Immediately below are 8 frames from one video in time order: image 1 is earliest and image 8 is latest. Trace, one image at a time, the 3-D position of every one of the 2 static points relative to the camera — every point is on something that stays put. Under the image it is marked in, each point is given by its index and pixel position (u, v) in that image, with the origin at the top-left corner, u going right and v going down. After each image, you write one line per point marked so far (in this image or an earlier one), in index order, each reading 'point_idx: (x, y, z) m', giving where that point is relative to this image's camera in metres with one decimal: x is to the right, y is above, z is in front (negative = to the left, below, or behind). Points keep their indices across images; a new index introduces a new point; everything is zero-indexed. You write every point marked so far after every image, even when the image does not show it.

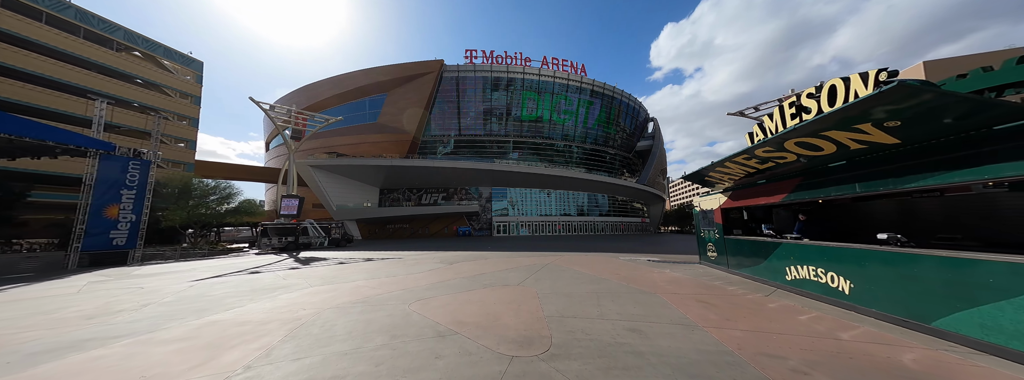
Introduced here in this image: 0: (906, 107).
0: (+4.5, +1.1, +2.9) m
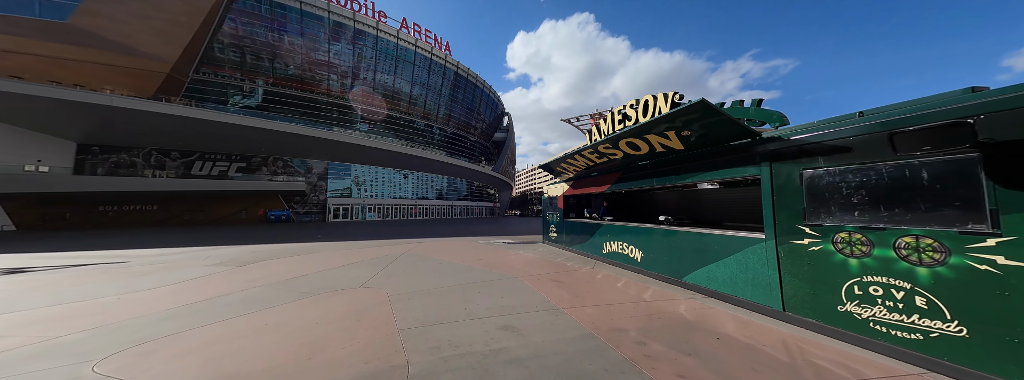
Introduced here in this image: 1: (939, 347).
0: (+2.9, +1.1, +4.0) m
1: (+3.4, -1.3, +2.1) m
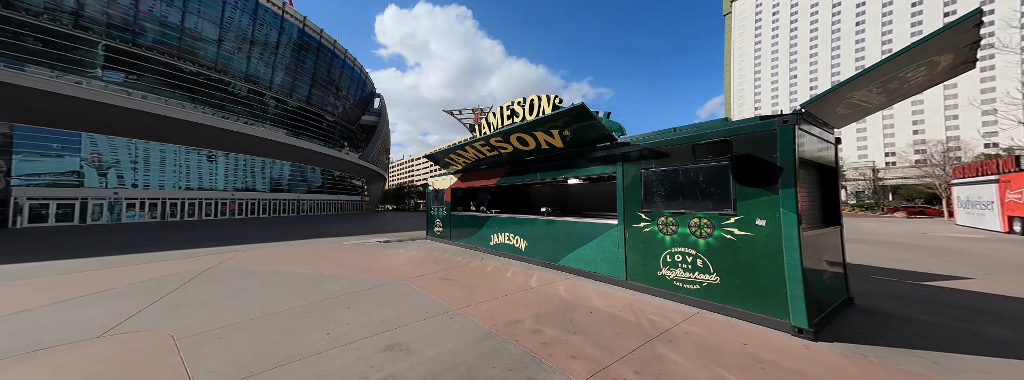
0: (+1.2, +1.2, +4.6) m
1: (+2.4, -1.3, +3.2) m
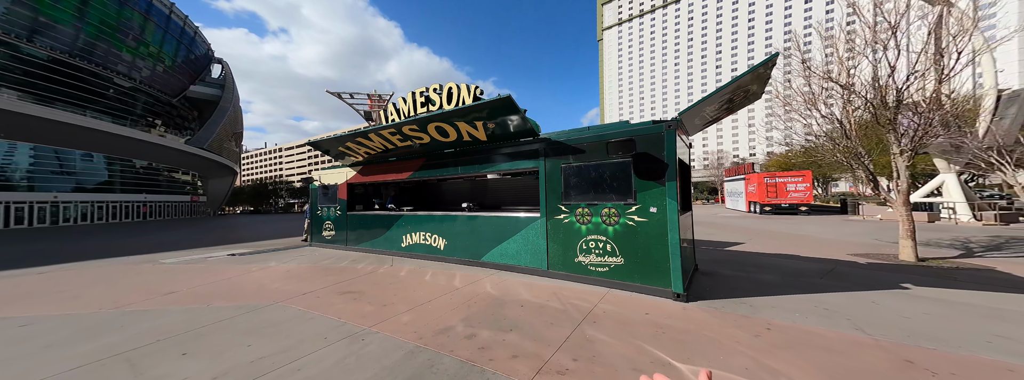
0: (-0.2, +1.3, +4.5) m
1: (+1.5, -1.2, +3.7) m
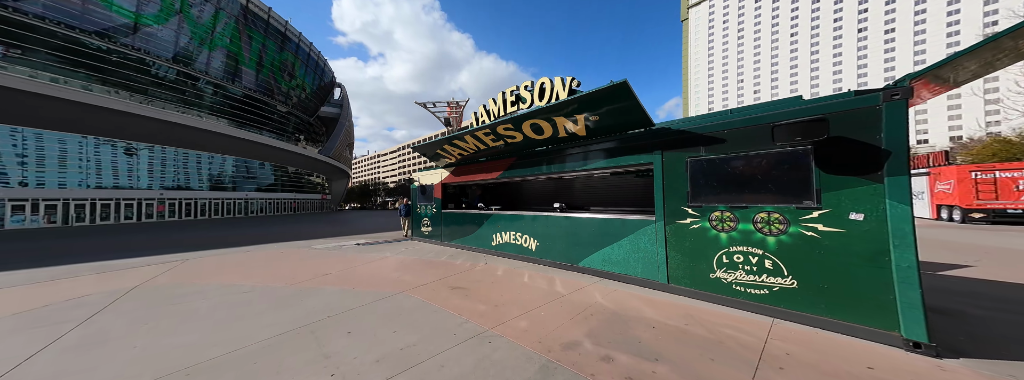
0: (+1.5, +1.3, +4.1) m
1: (+3.0, -1.2, +2.8) m
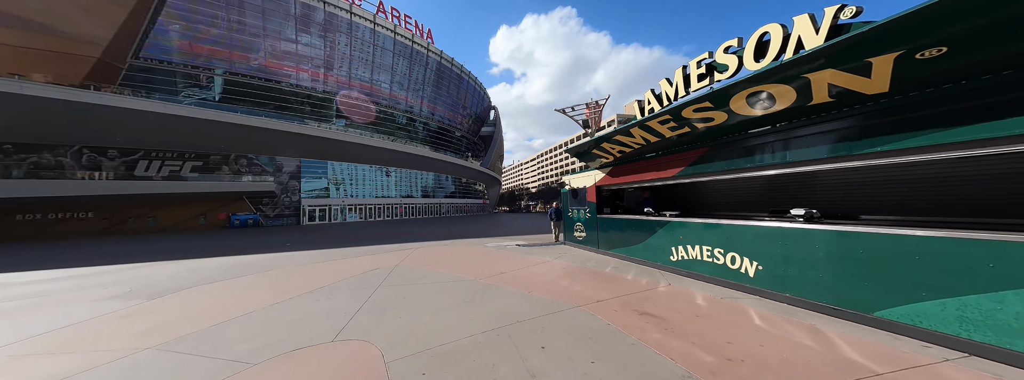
0: (+3.8, +1.4, +2.1) m
1: (+4.5, -1.1, +0.2) m
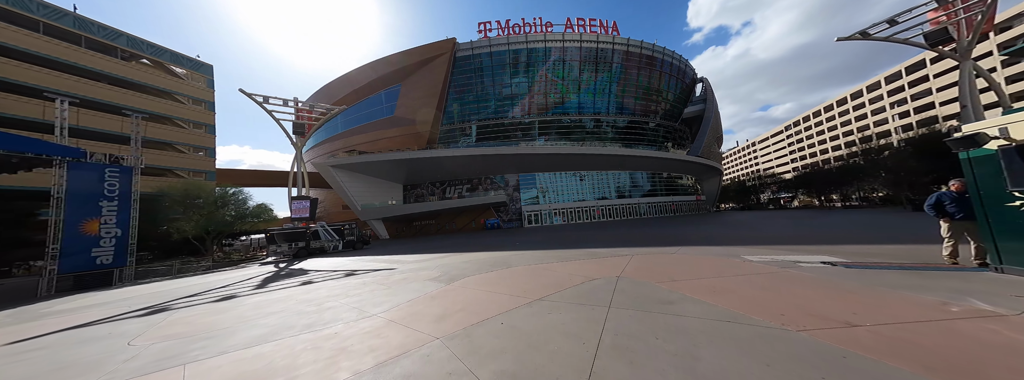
0: (+4.1, +2.0, -2.6) m
1: (+3.6, -0.4, -4.5) m
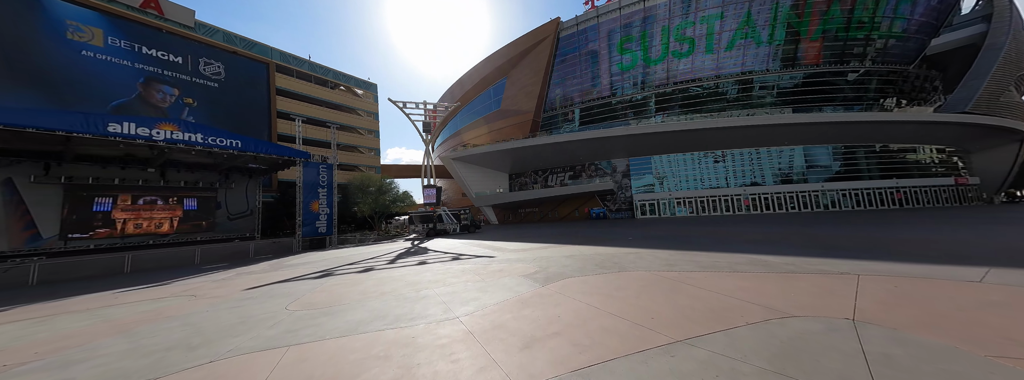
0: (+2.2, +2.0, -5.6) m
1: (+1.0, -0.6, -7.1) m
